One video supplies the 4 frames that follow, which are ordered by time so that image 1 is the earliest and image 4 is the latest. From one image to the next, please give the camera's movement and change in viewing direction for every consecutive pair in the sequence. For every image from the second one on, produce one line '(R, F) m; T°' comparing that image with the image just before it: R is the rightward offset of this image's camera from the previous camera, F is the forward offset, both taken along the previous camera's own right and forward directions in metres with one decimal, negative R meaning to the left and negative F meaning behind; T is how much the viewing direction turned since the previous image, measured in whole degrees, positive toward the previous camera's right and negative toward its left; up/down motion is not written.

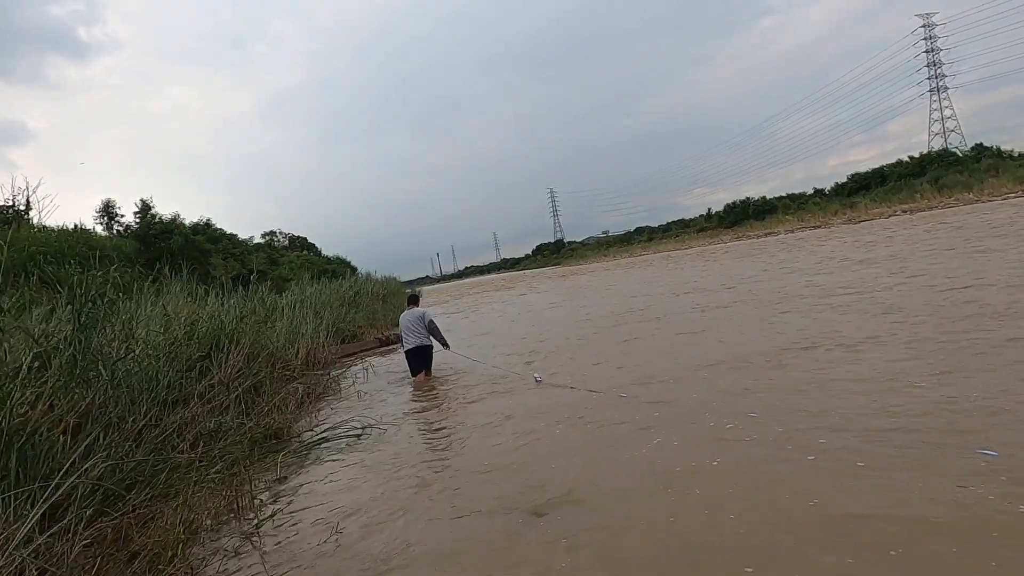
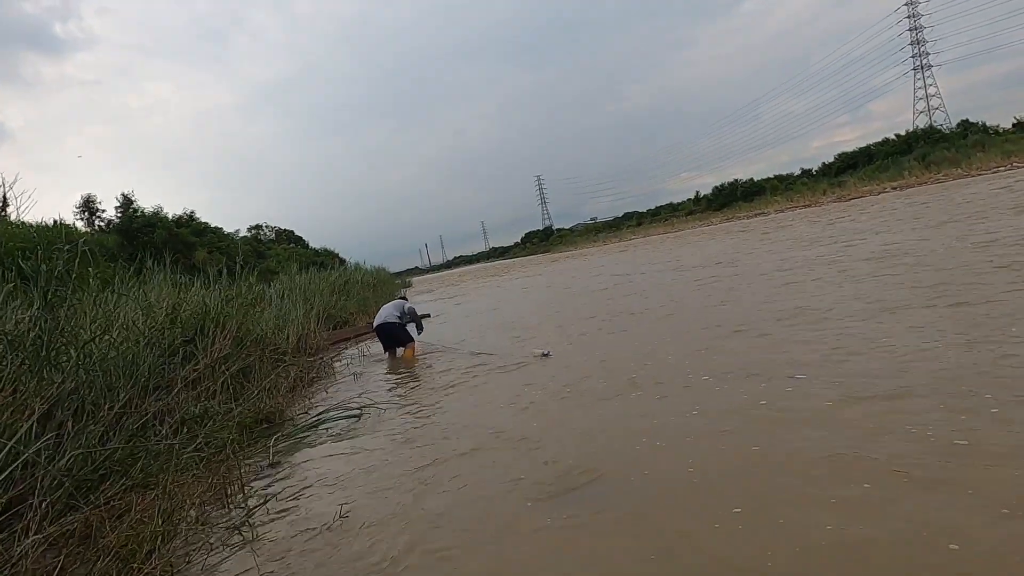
(-0.1, +0.4) m; +1°
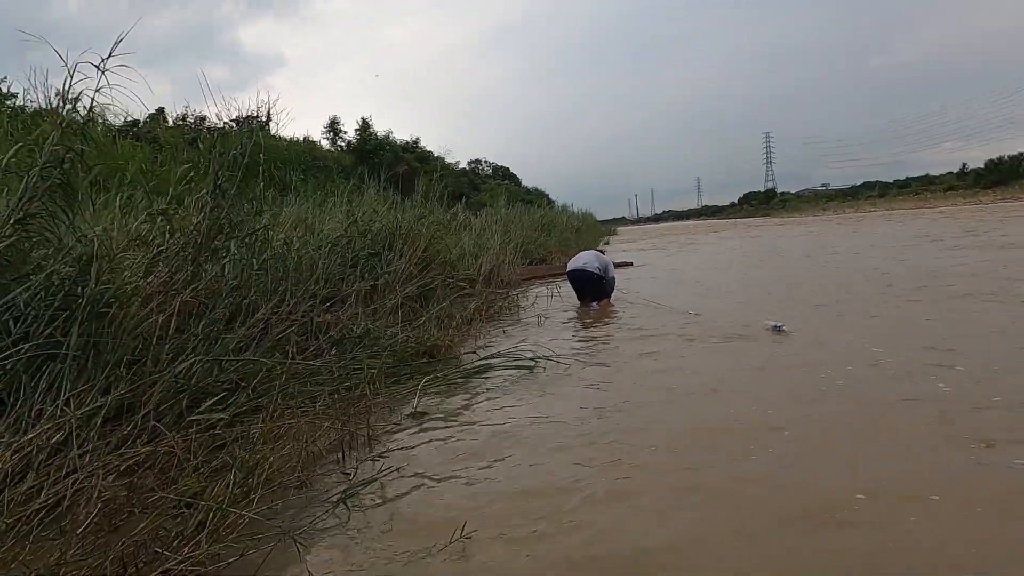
(-0.1, +0.9) m; -17°
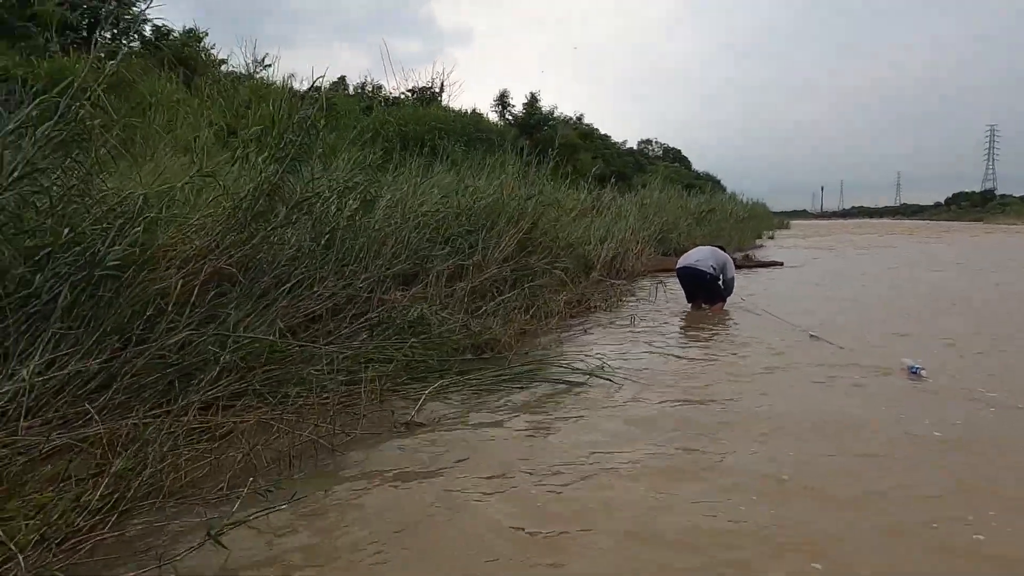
(+0.4, +0.5) m; -14°
